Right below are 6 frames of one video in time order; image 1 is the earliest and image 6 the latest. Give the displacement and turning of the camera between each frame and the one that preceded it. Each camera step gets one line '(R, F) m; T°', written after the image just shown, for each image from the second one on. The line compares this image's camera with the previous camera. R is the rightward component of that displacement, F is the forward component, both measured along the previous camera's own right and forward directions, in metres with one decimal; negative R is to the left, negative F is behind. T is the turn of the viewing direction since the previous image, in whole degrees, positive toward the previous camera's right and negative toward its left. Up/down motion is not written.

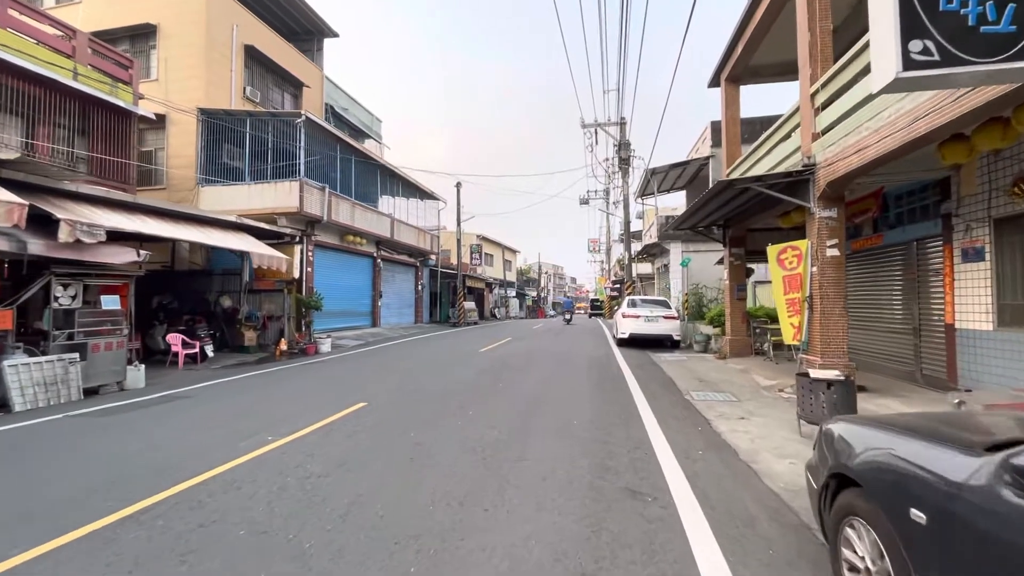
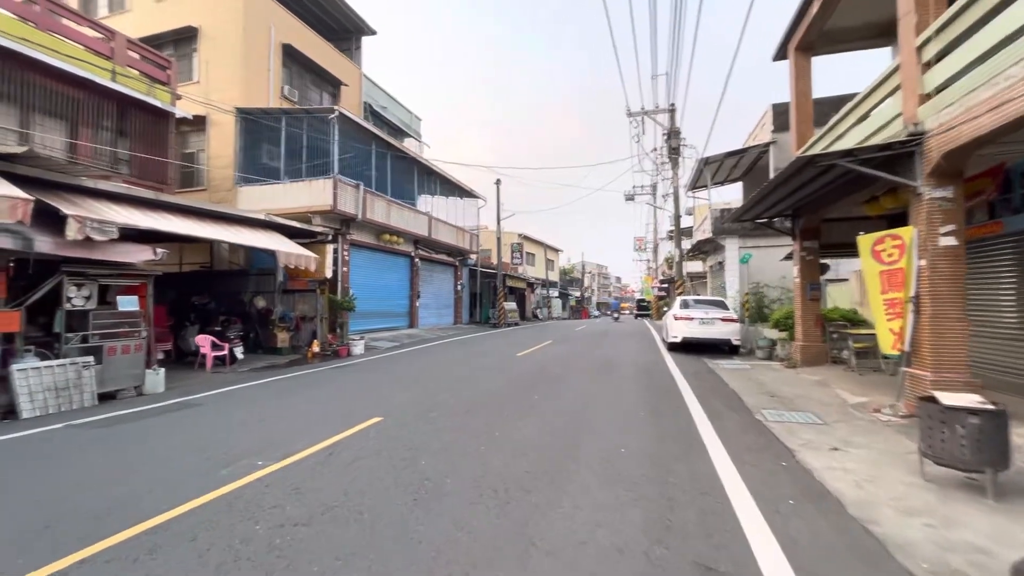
(+0.1, +1.1) m; -5°
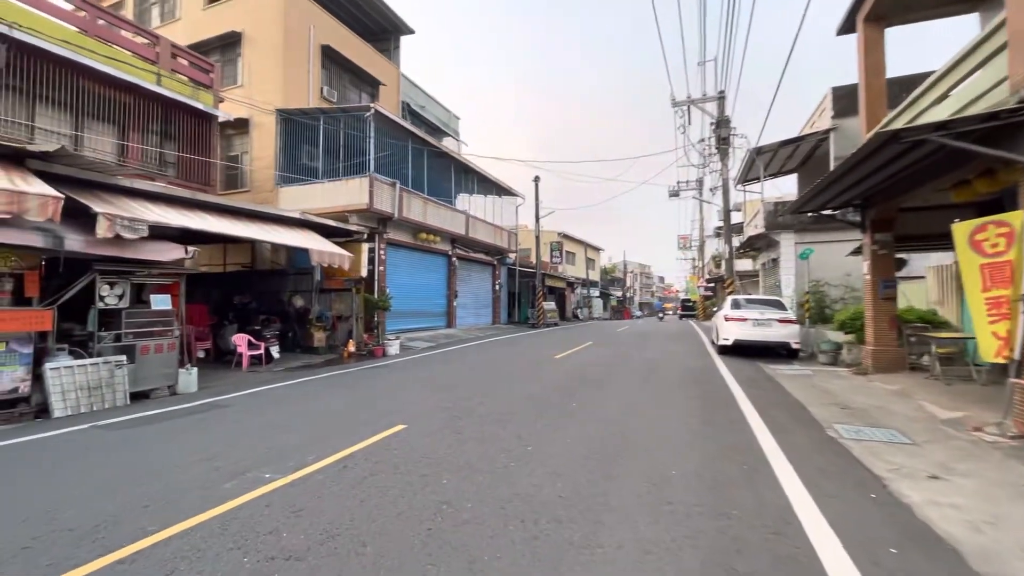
(+0.1, +0.6) m; -5°
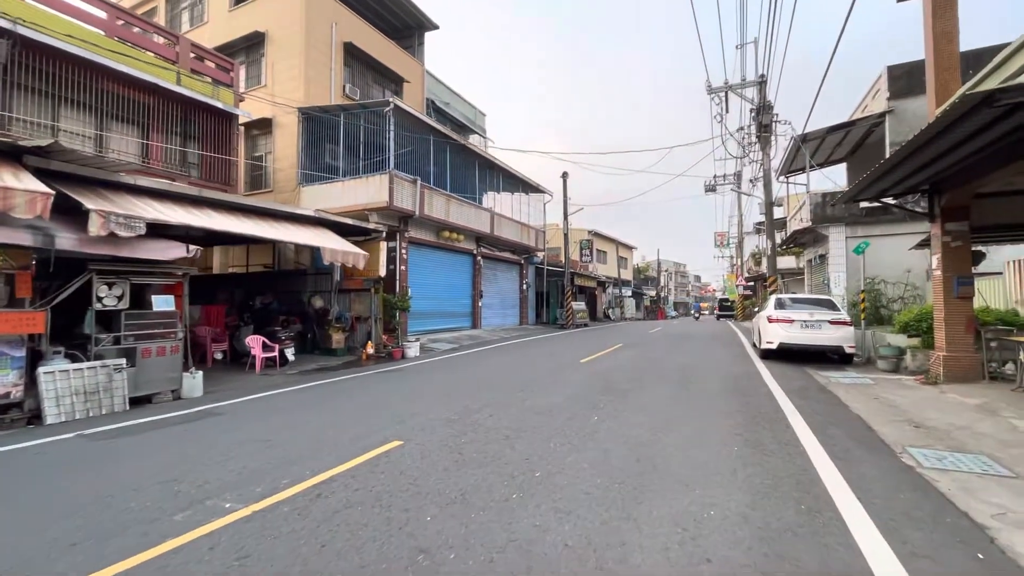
(+0.3, +0.8) m; -4°
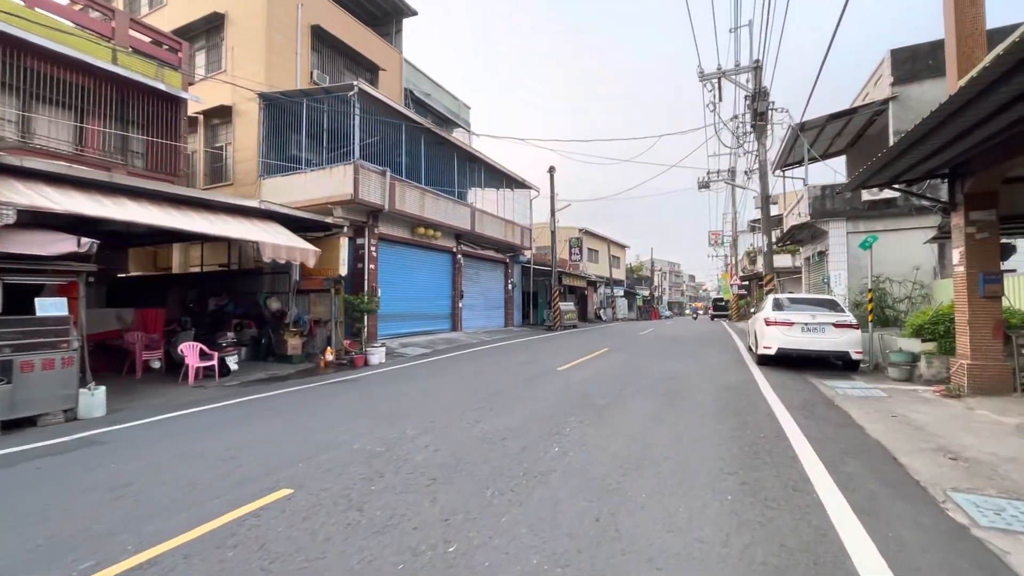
(+0.6, +1.3) m; +1°
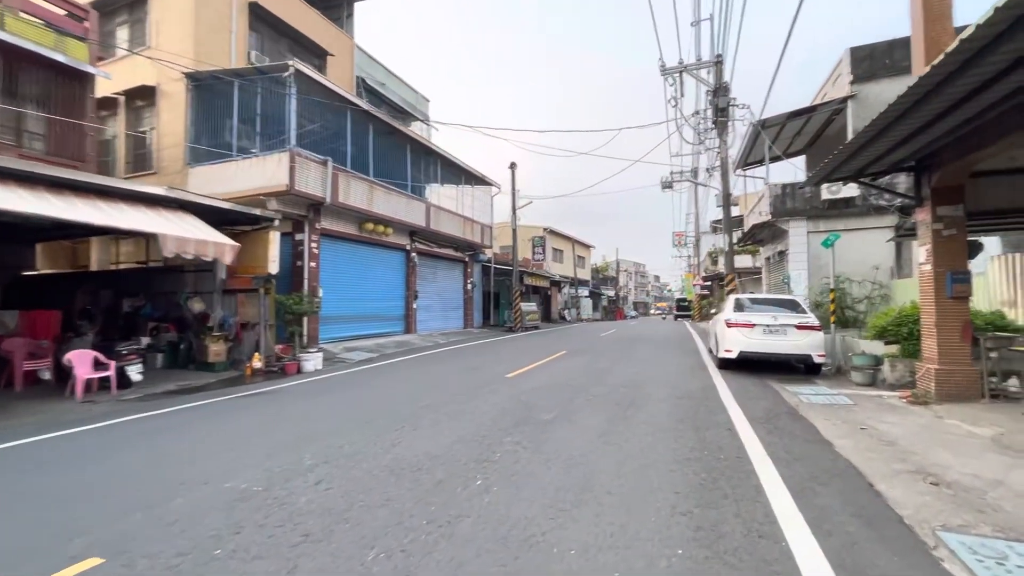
(+0.5, +1.0) m; +4°
